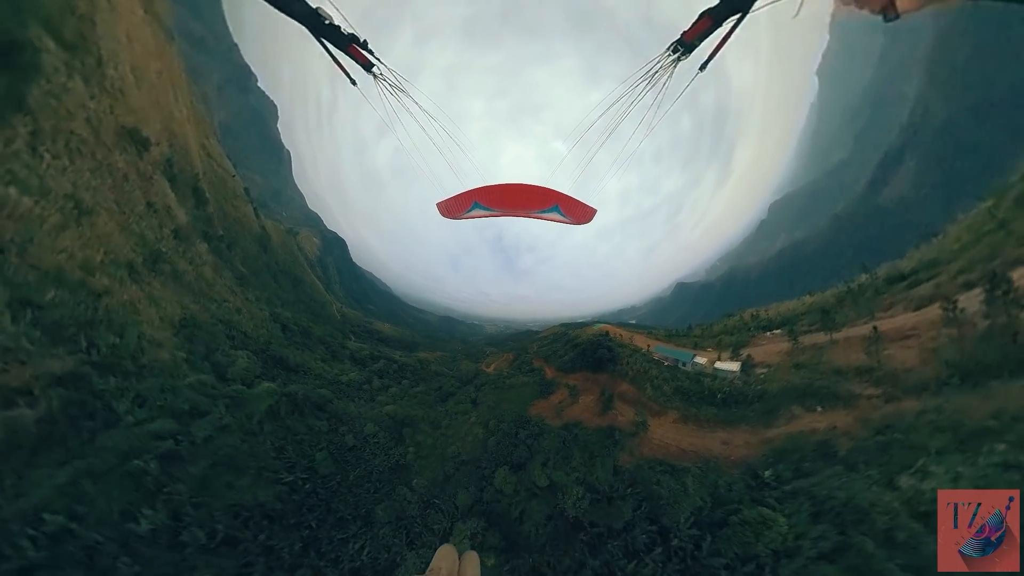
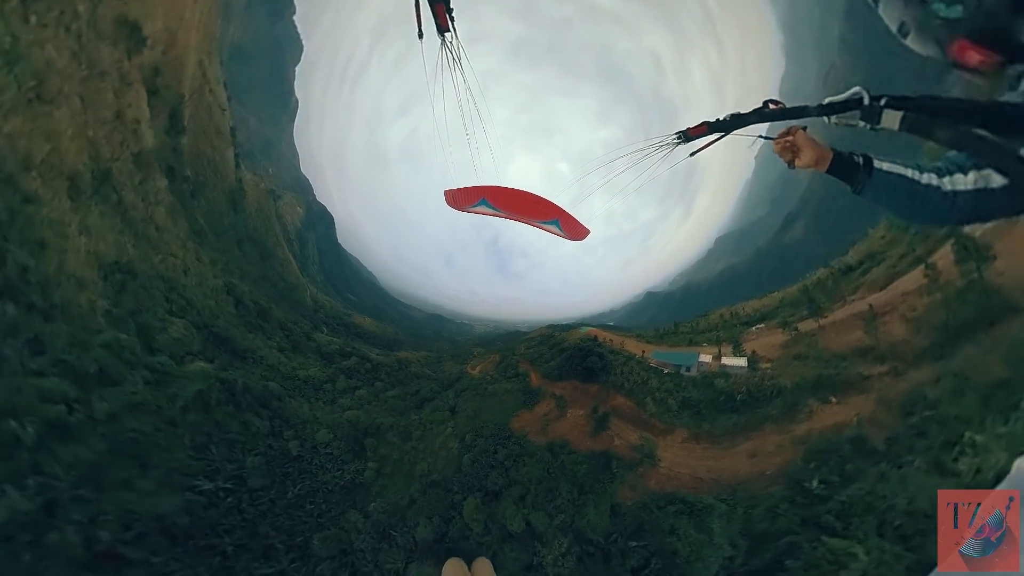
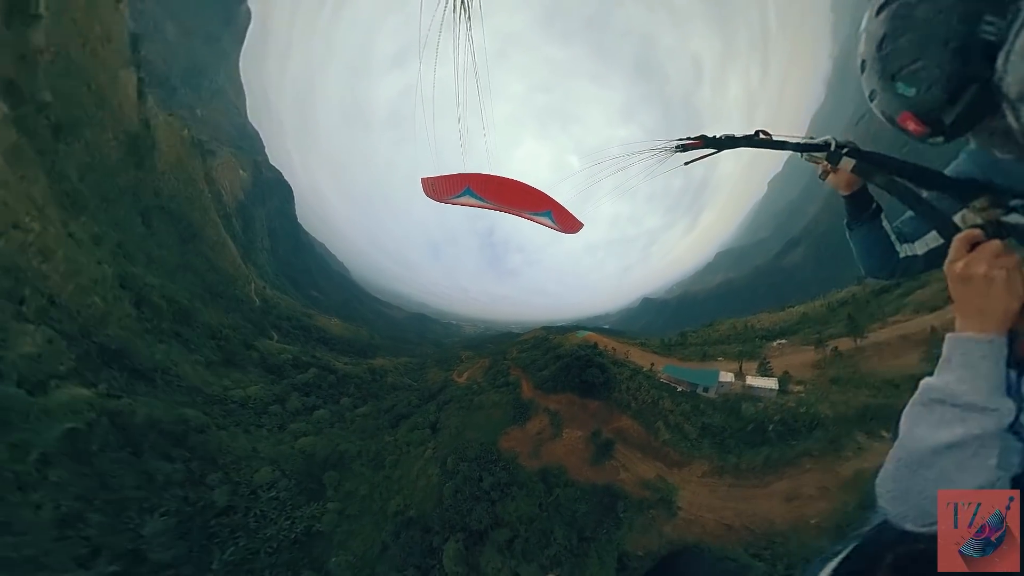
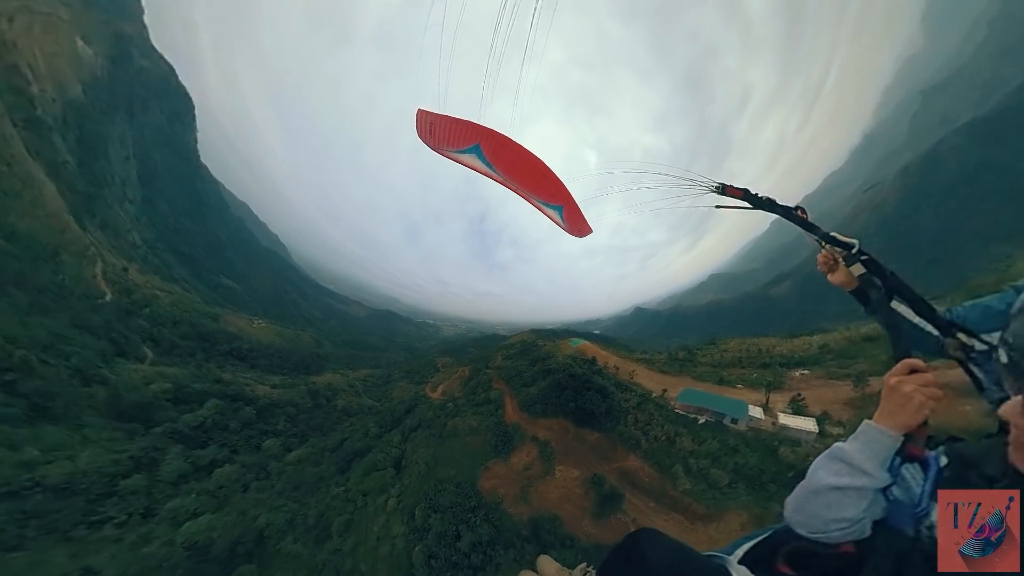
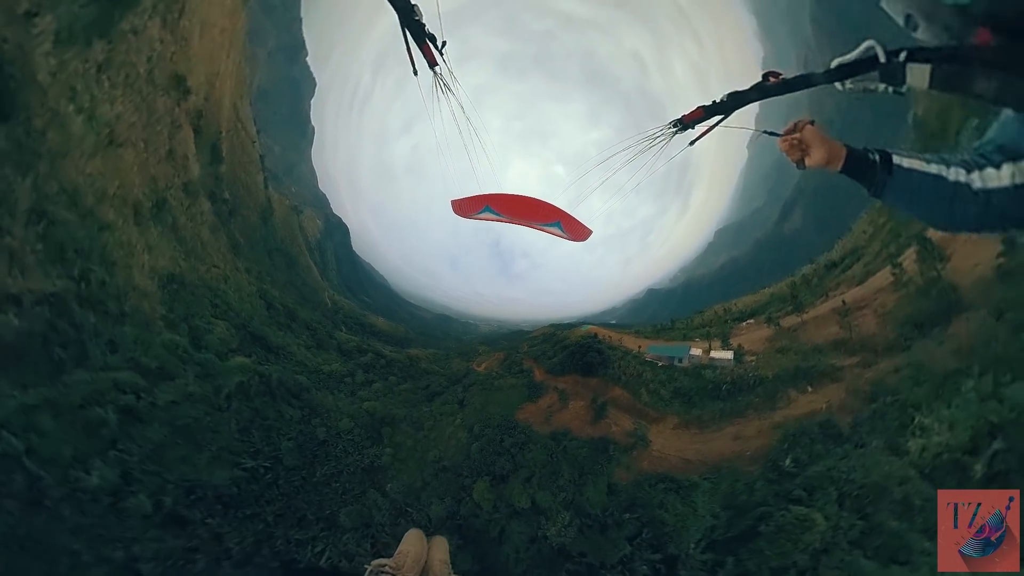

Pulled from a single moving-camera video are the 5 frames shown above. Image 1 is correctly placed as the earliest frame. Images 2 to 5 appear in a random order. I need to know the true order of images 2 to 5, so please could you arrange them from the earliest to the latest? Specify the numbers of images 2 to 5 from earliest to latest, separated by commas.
5, 2, 3, 4
